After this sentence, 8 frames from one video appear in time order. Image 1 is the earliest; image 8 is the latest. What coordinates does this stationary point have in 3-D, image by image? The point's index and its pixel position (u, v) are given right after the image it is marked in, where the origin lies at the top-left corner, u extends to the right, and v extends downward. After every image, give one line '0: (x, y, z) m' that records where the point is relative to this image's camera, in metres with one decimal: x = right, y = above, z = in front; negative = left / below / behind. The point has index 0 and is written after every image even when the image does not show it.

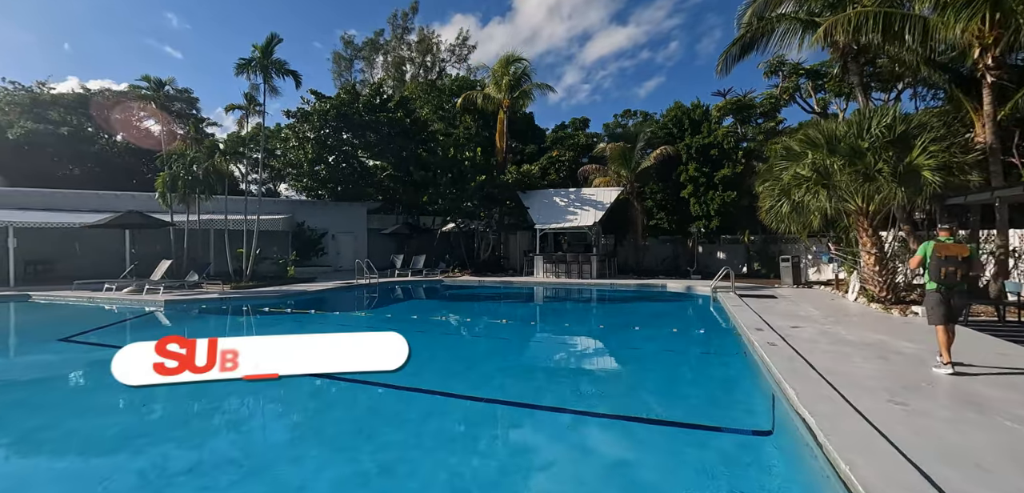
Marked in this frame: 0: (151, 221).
0: (-12.1, +0.8, +13.4) m
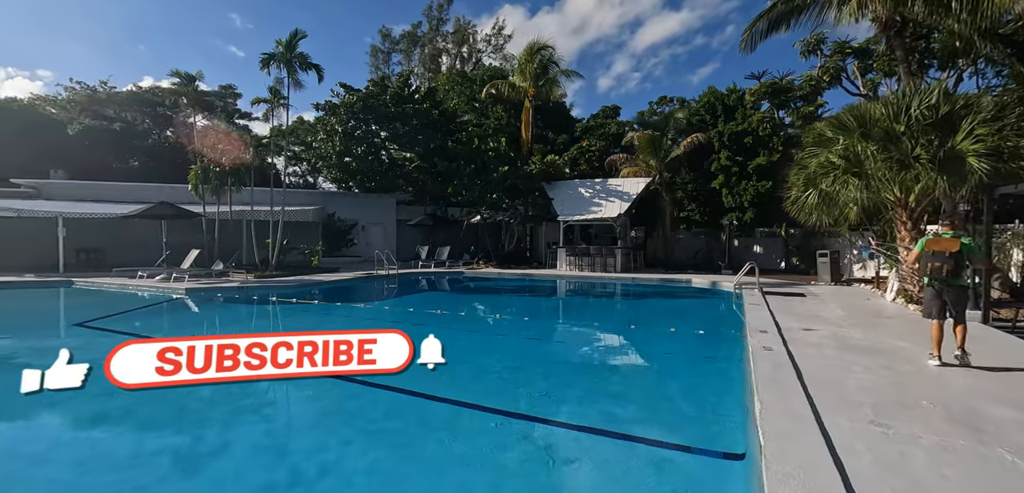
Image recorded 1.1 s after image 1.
0: (-11.6, +1.2, +14.0) m
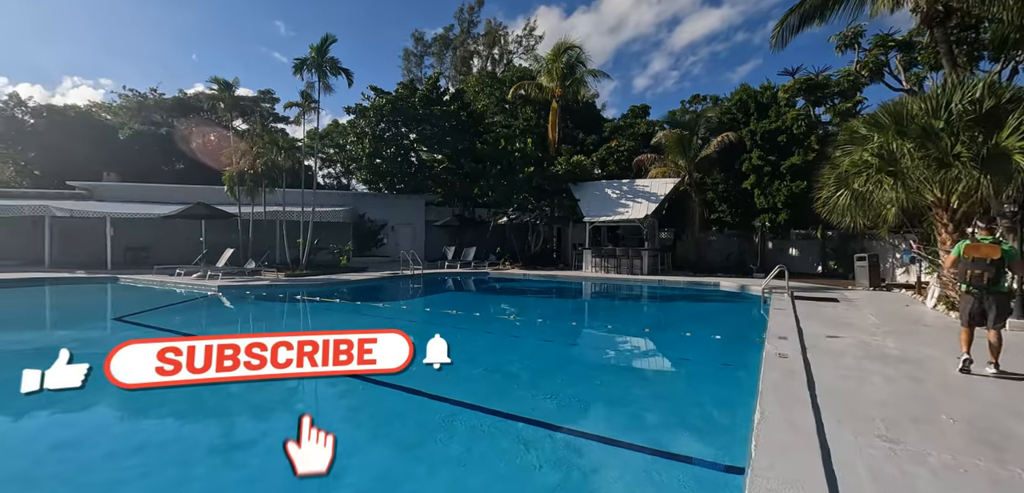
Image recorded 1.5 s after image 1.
0: (-10.8, +1.2, +14.8) m
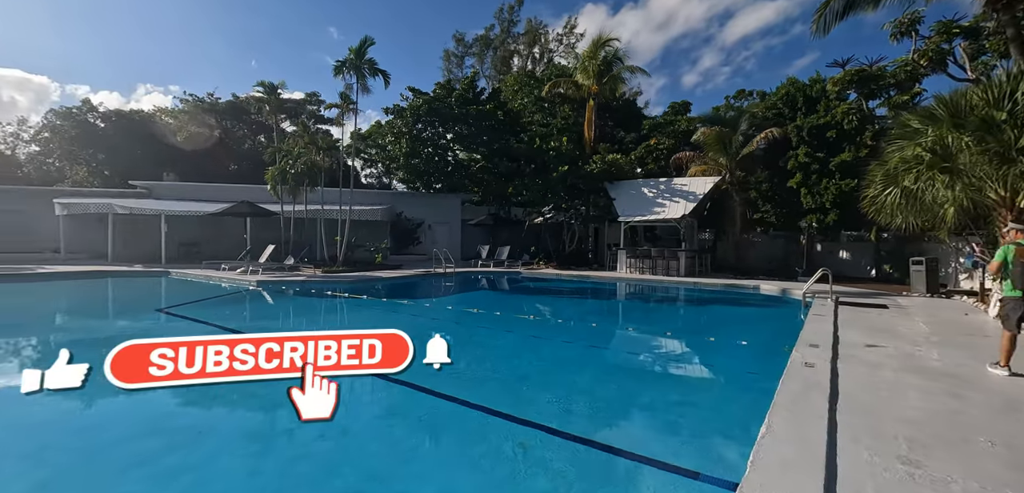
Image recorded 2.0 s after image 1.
0: (-9.8, +1.4, +15.6) m
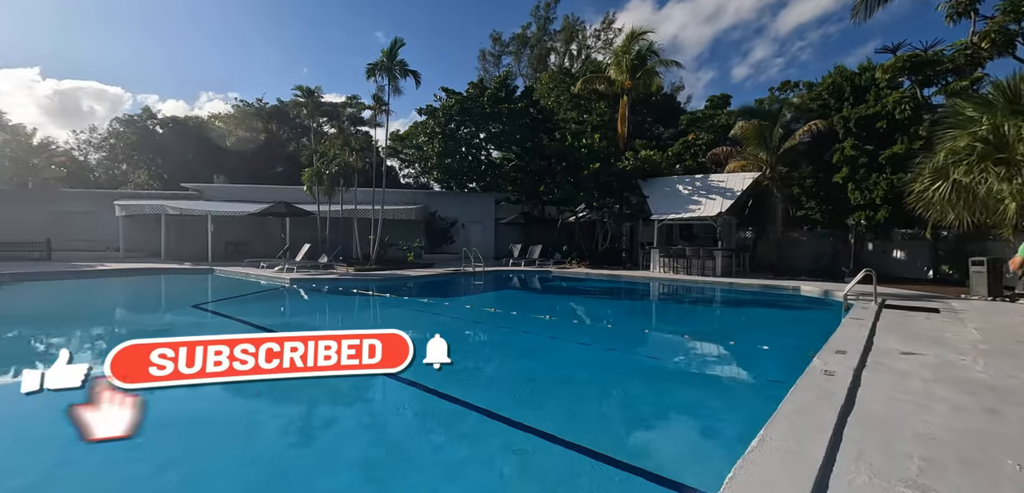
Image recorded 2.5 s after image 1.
0: (-8.8, +1.4, +16.3) m
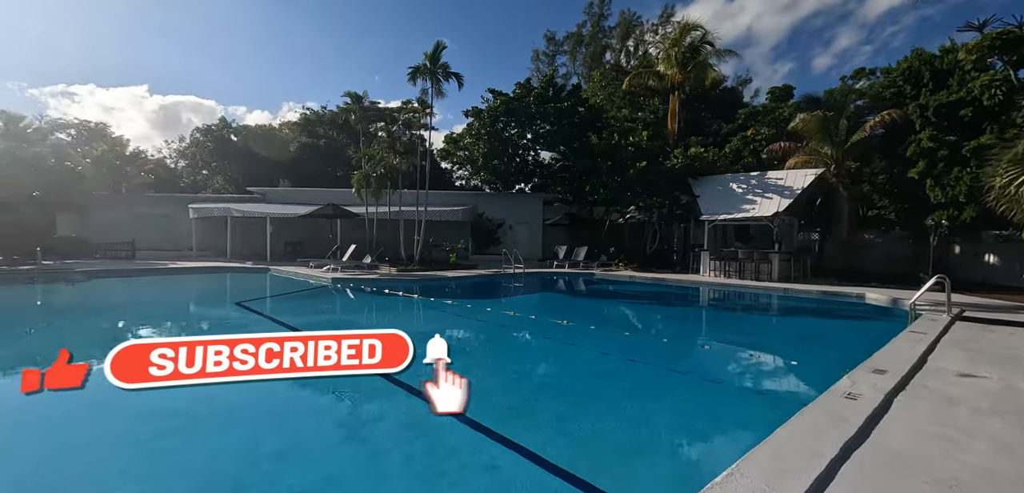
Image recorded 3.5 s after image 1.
0: (-7.3, +1.4, +17.1) m
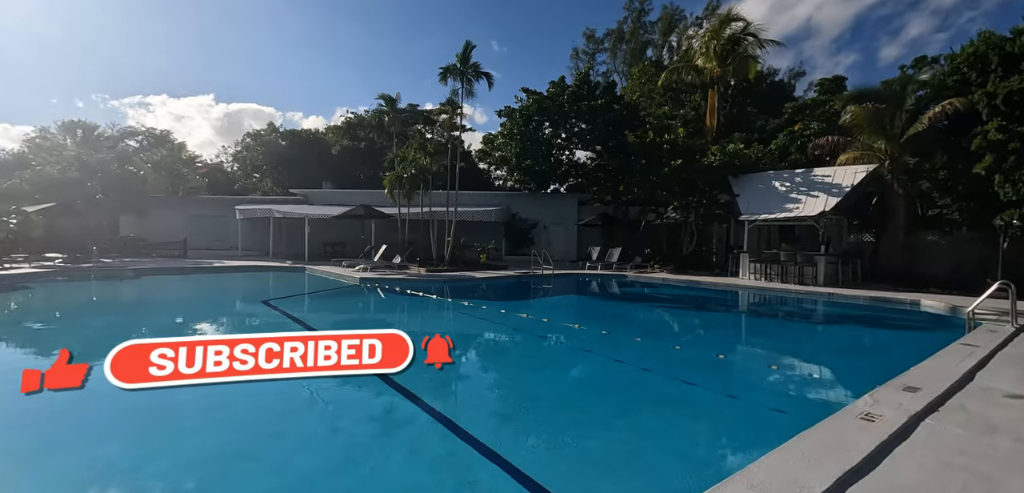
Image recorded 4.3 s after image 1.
0: (-6.1, +1.4, +17.7) m
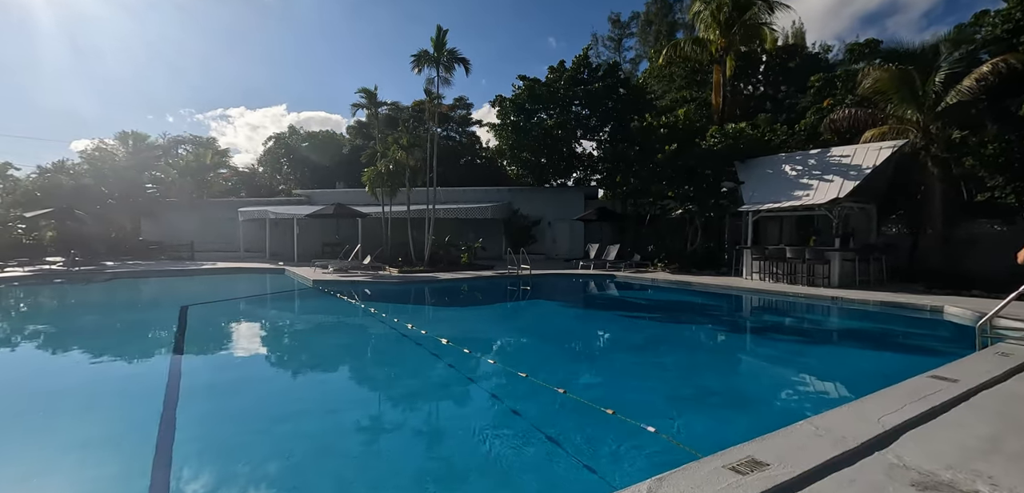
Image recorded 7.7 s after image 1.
0: (-6.5, +1.4, +17.4) m
